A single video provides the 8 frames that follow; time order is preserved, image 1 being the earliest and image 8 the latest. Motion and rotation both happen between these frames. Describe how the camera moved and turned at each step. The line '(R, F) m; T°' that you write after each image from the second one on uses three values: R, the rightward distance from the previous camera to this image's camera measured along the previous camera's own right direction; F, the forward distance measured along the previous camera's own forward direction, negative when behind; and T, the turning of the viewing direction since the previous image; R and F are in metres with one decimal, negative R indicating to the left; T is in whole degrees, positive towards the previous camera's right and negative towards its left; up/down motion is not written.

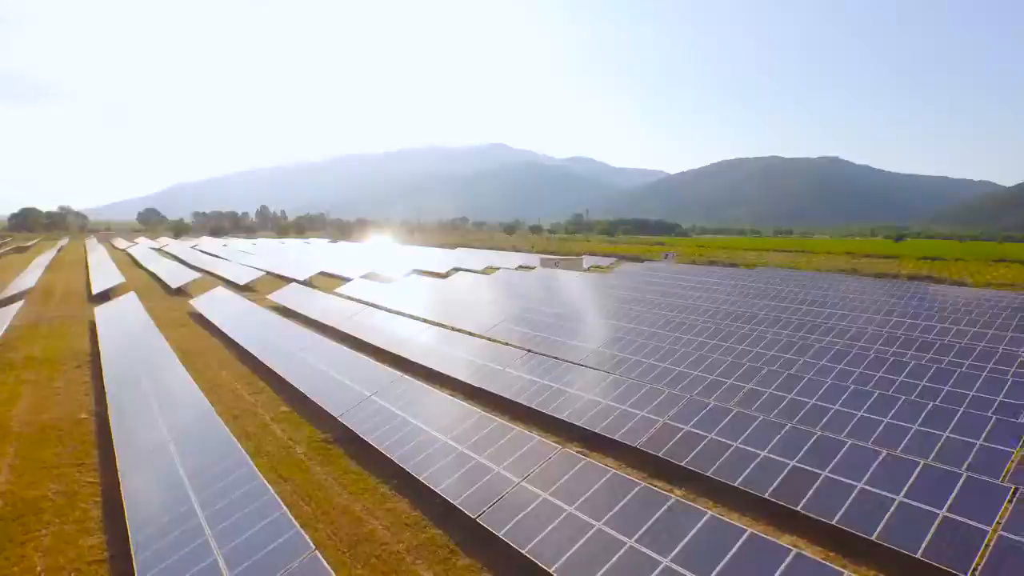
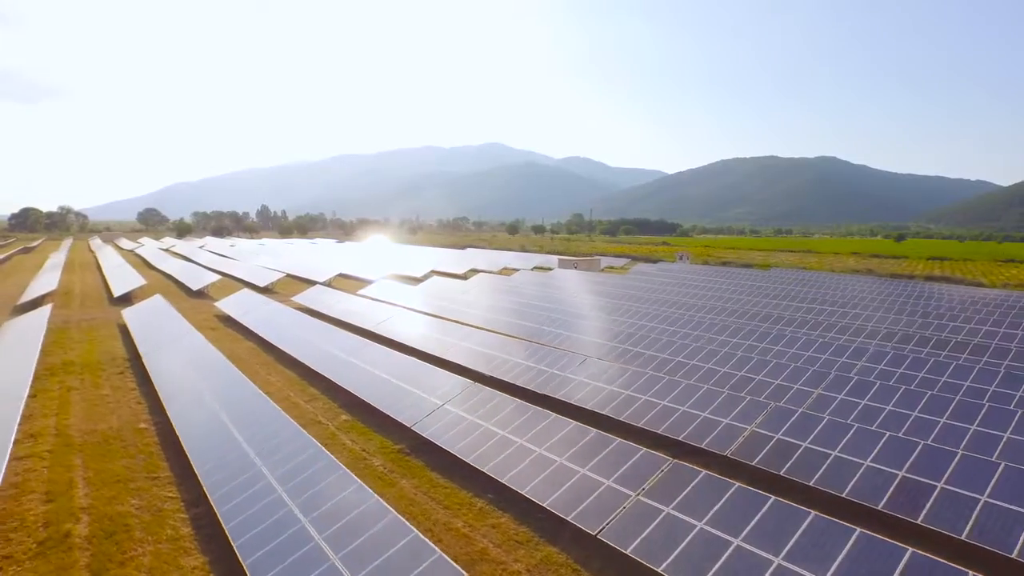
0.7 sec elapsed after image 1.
(-2.1, +0.3) m; 0°
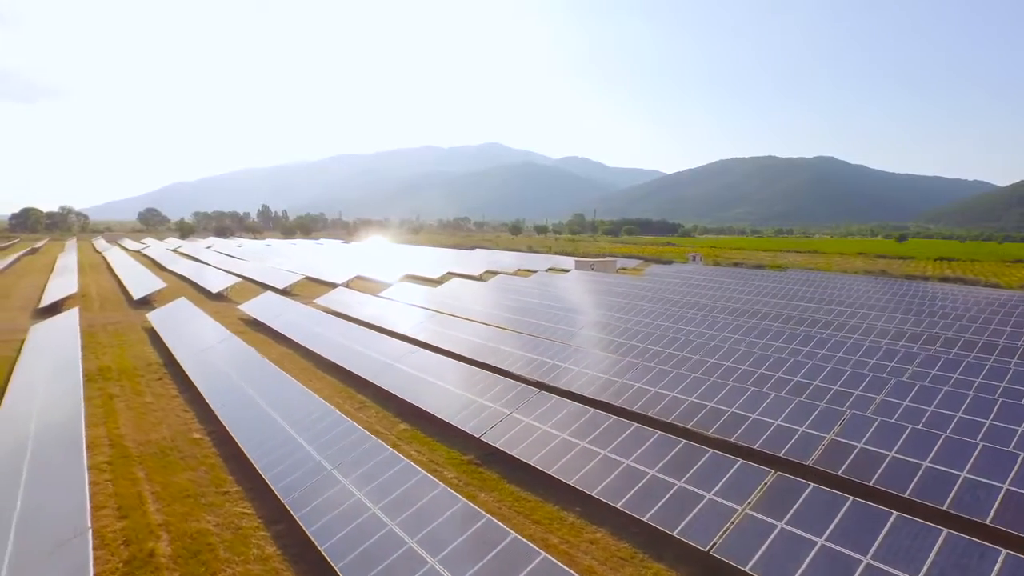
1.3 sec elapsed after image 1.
(-1.8, +0.3) m; 0°
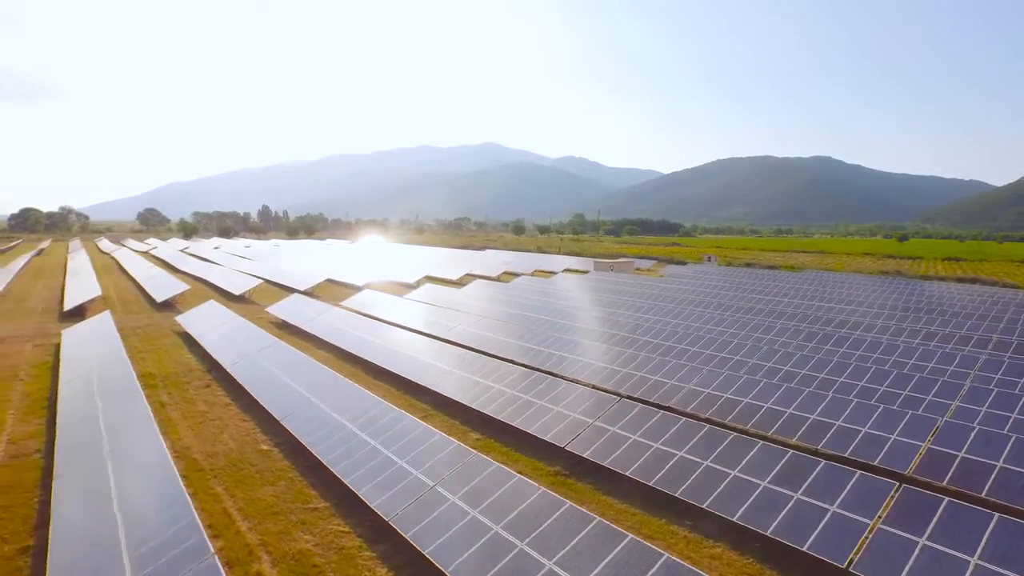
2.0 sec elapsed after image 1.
(-2.1, +0.4) m; 0°
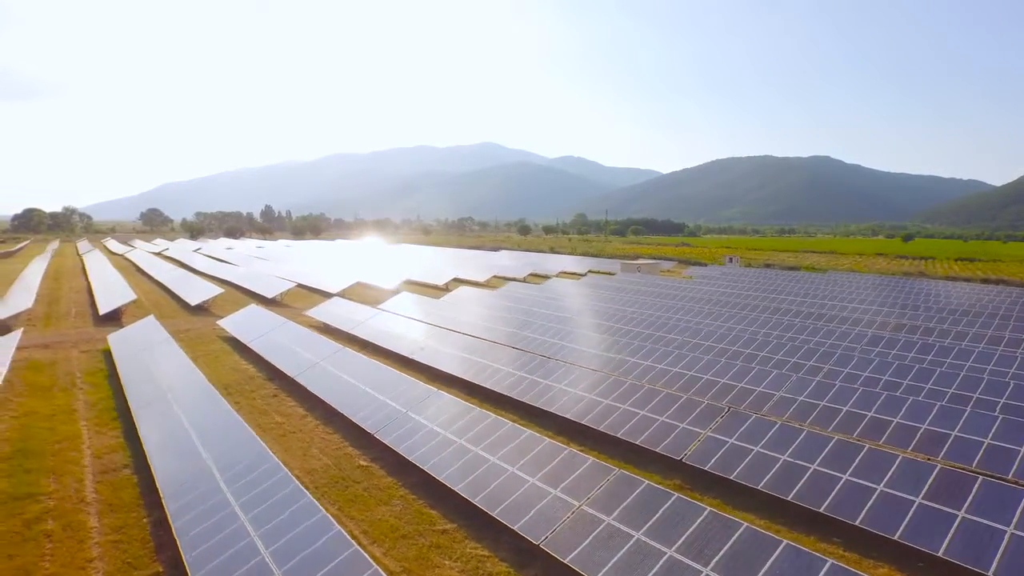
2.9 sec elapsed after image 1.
(-2.8, +0.5) m; 0°
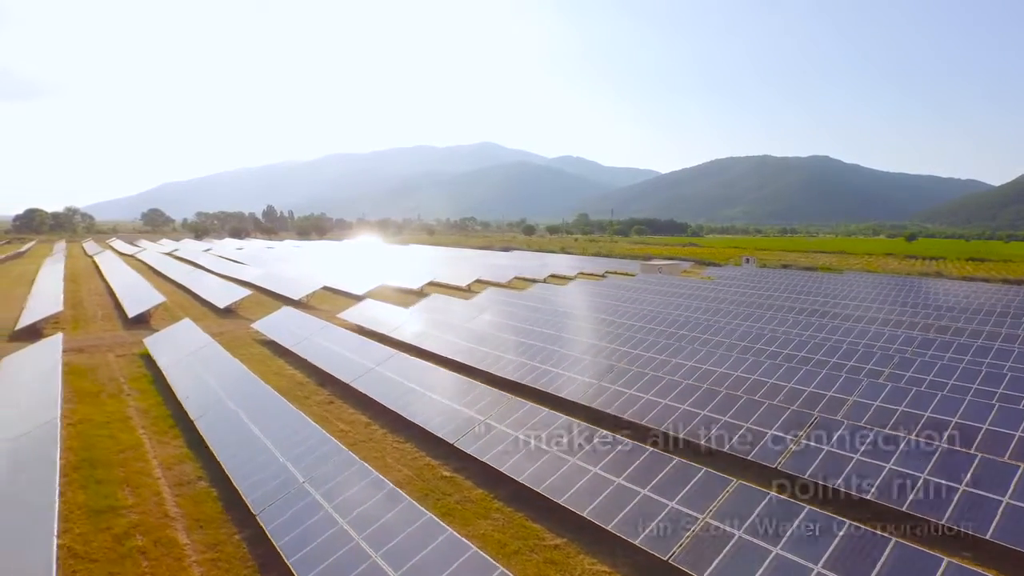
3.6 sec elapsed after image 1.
(-2.2, +0.4) m; 0°
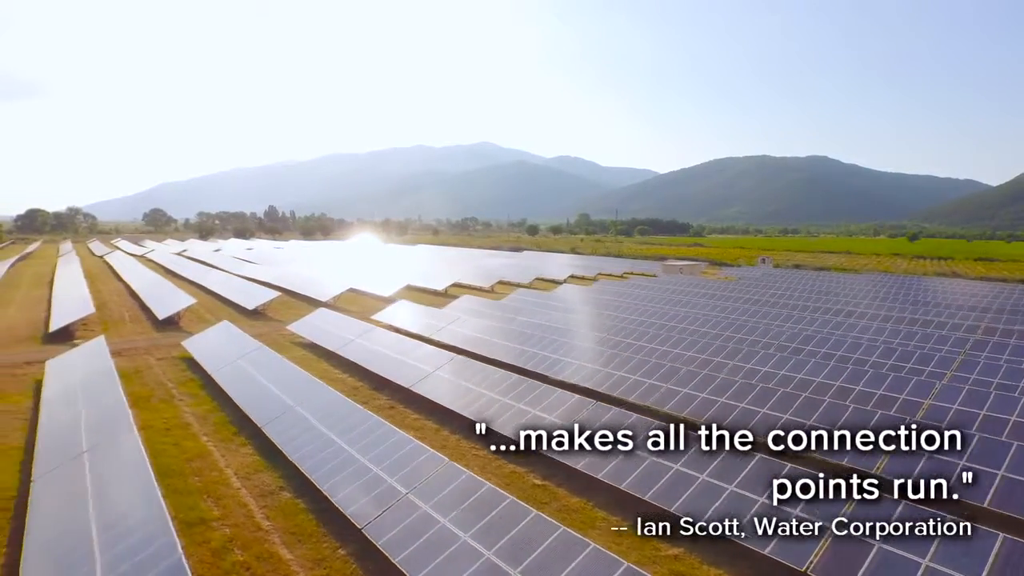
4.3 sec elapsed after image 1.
(-2.2, +0.4) m; 0°
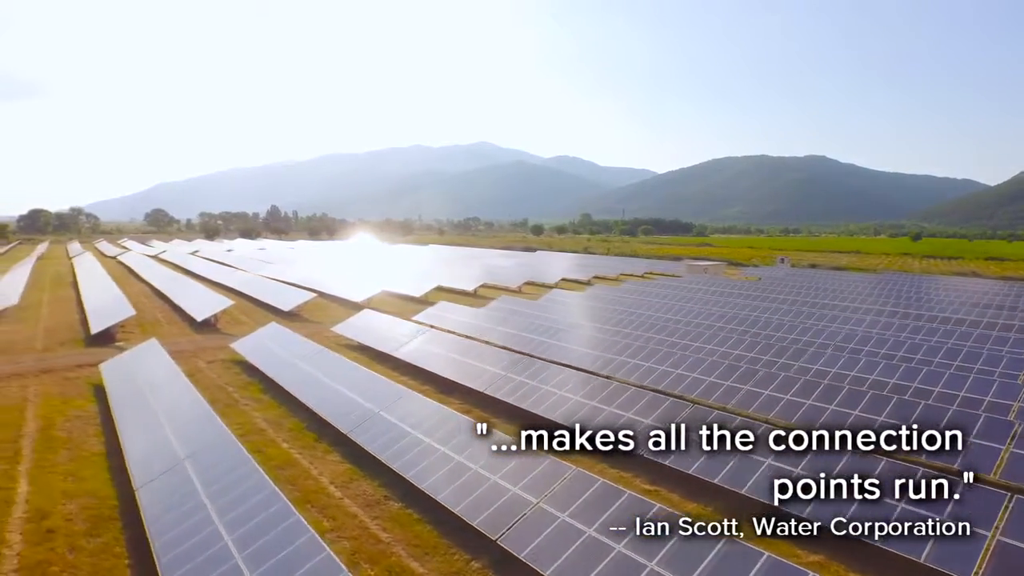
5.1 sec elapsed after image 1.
(-2.6, +0.4) m; 0°
